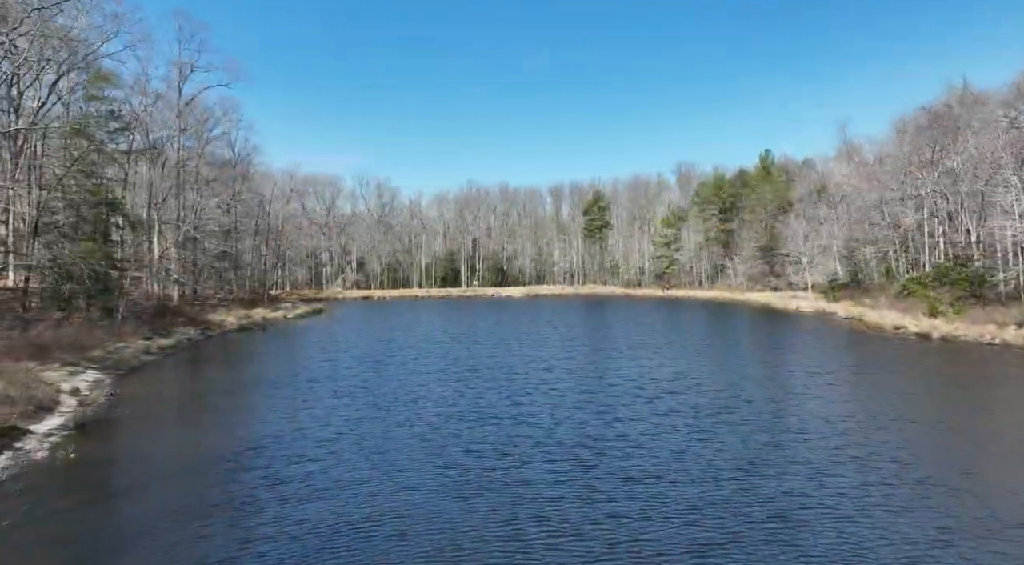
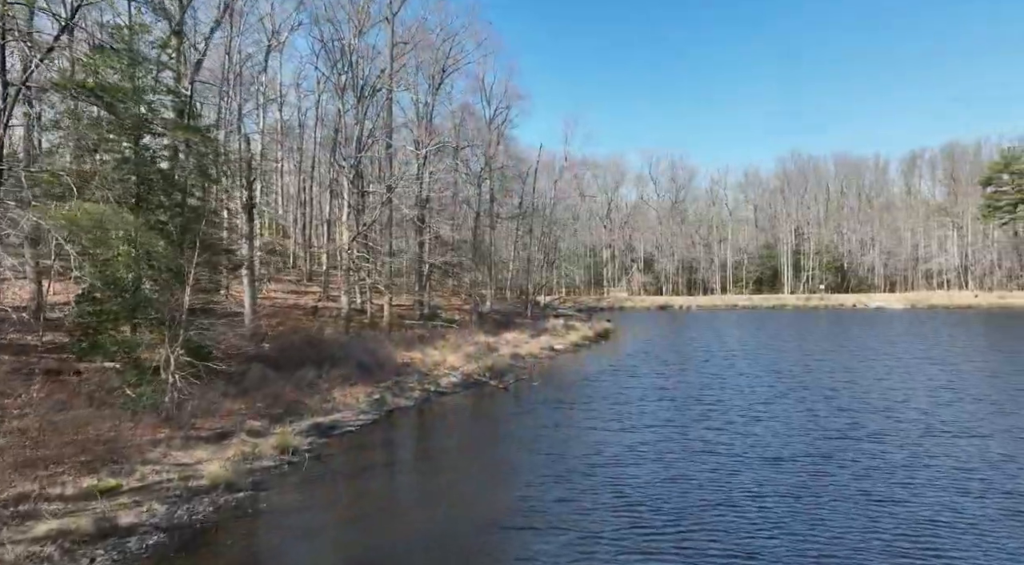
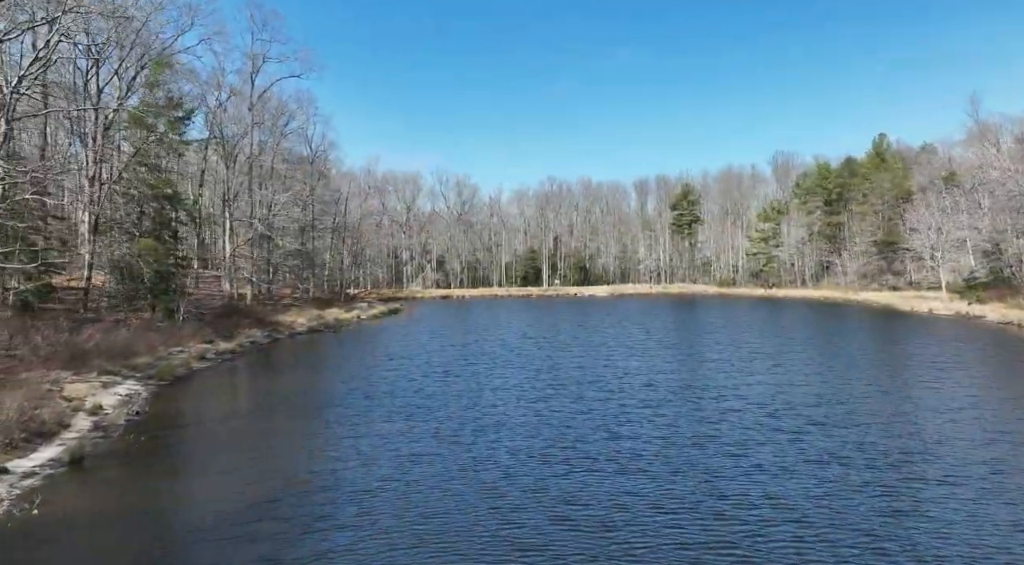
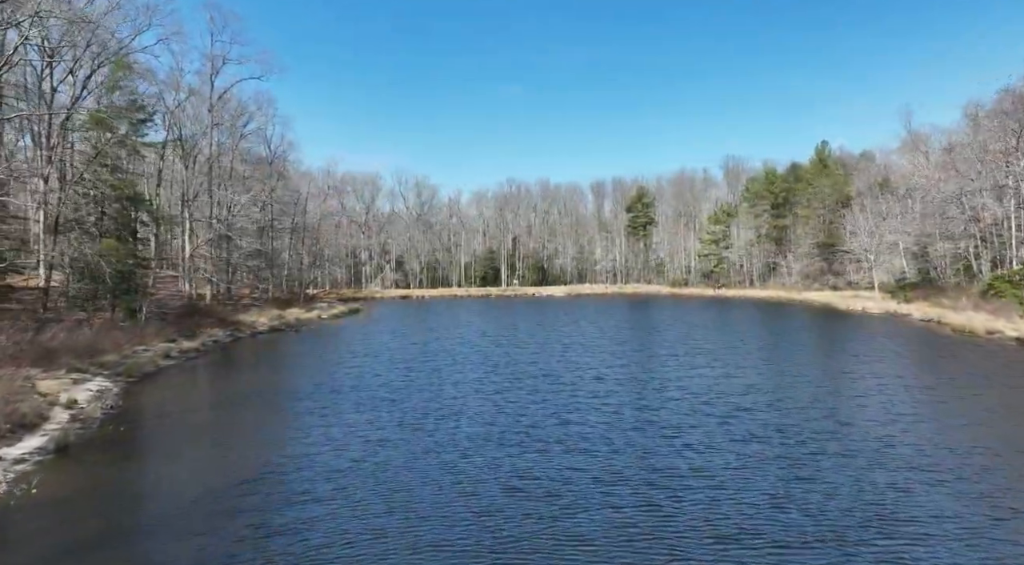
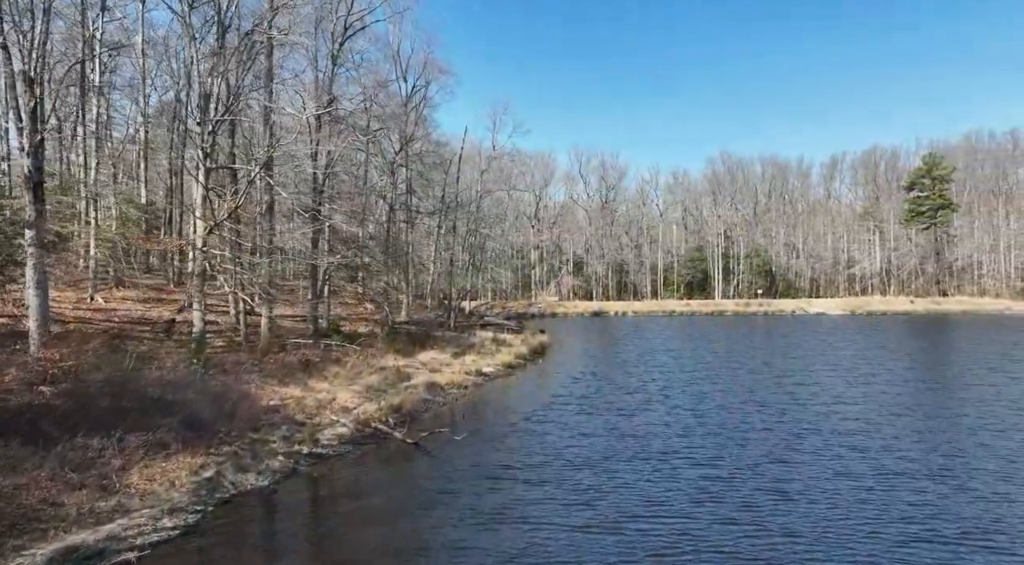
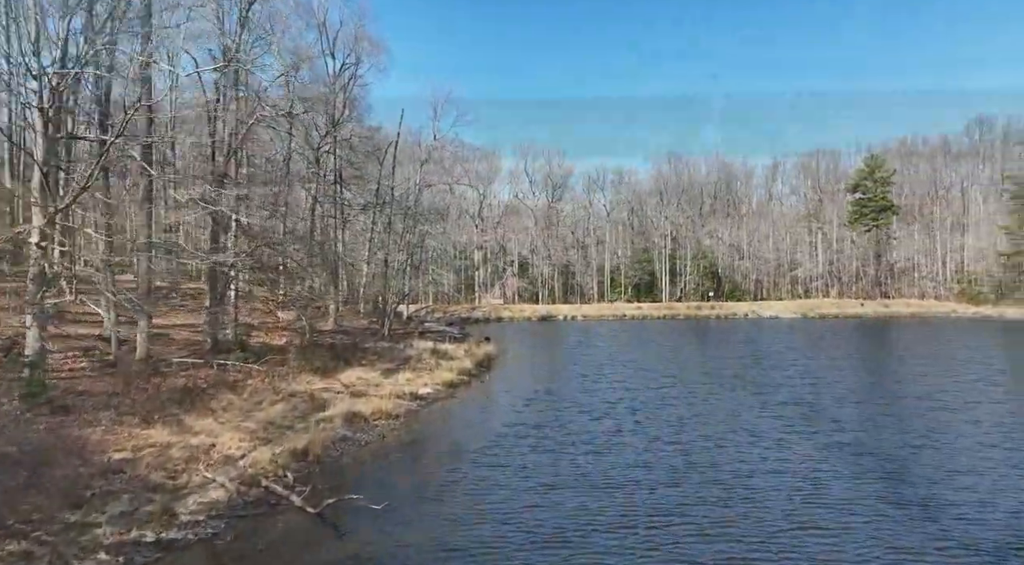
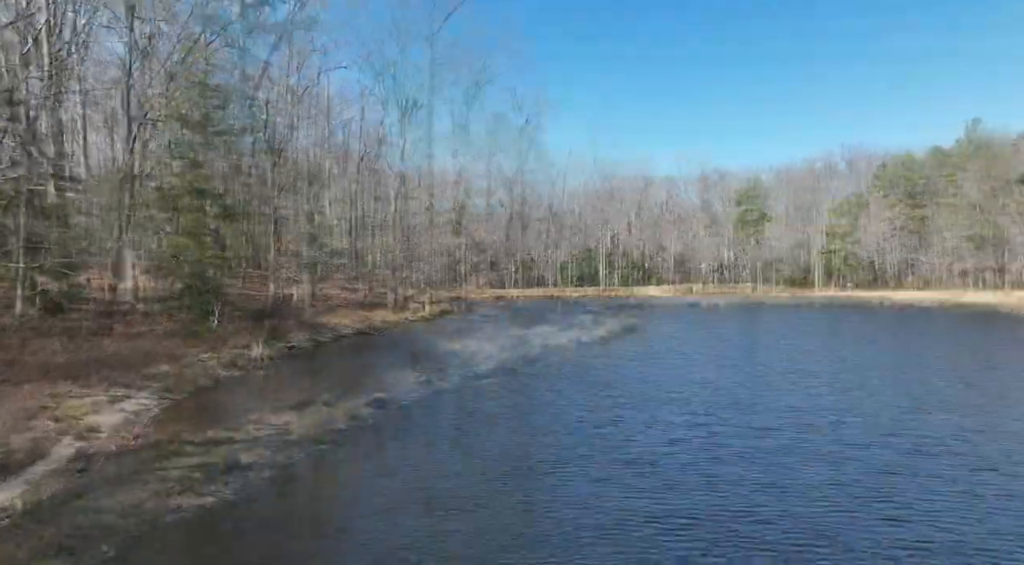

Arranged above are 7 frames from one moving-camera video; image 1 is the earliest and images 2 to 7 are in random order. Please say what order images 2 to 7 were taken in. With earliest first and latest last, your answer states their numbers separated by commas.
4, 3, 7, 2, 5, 6
